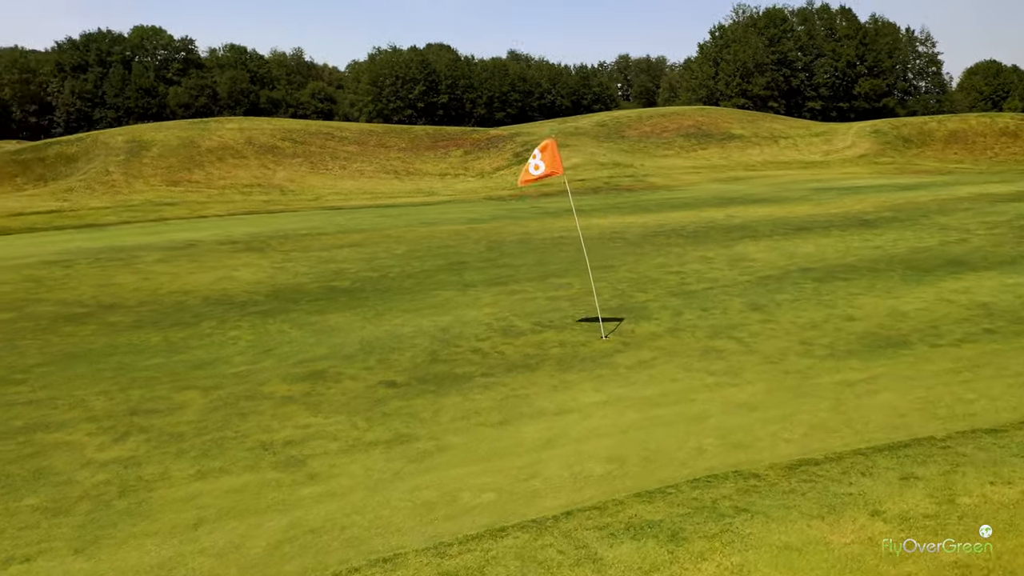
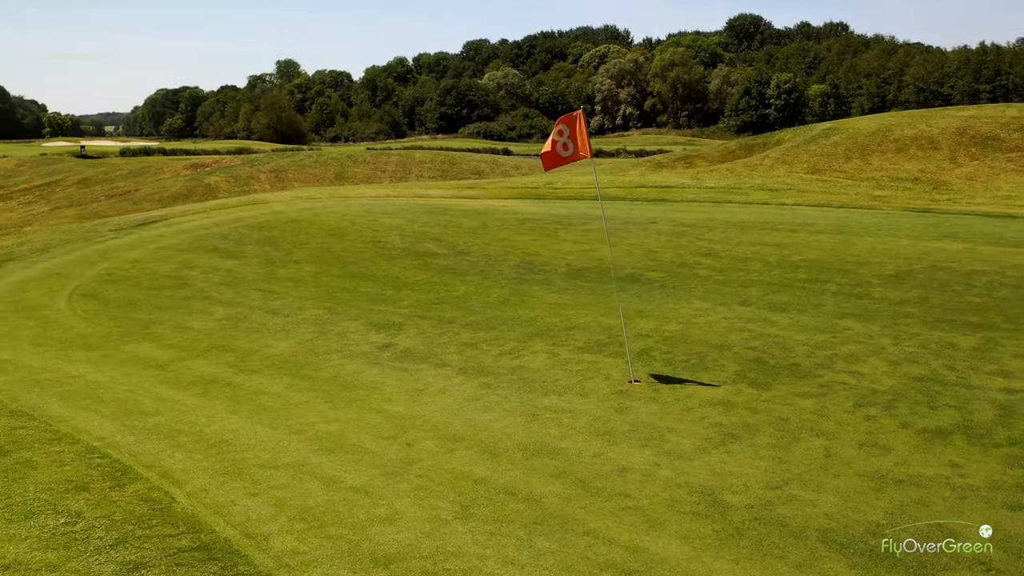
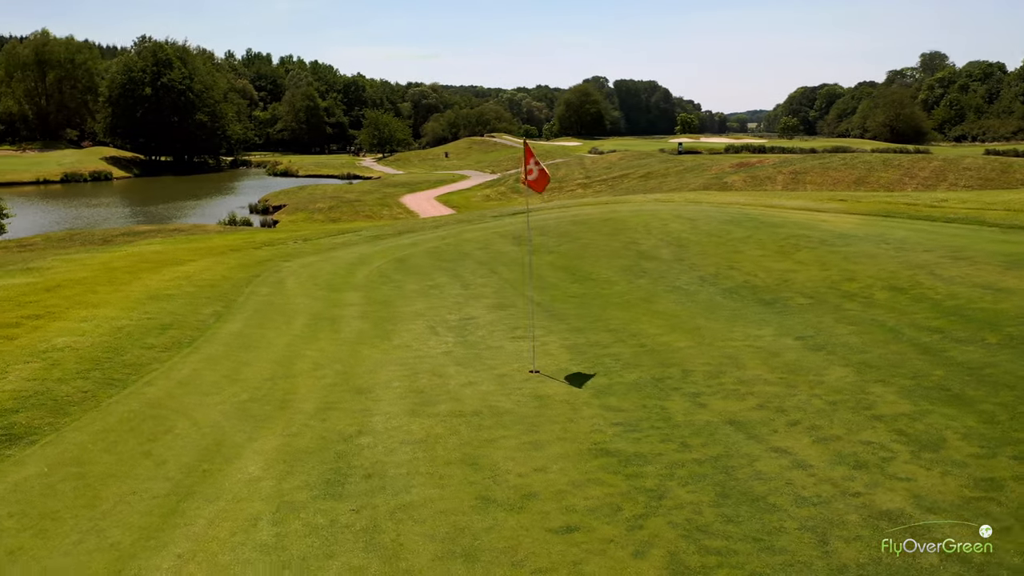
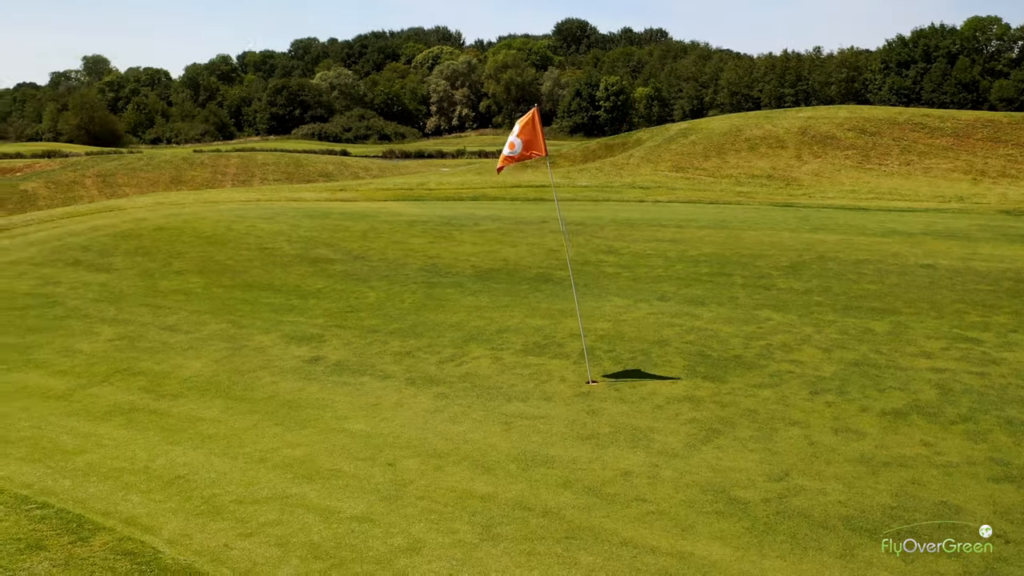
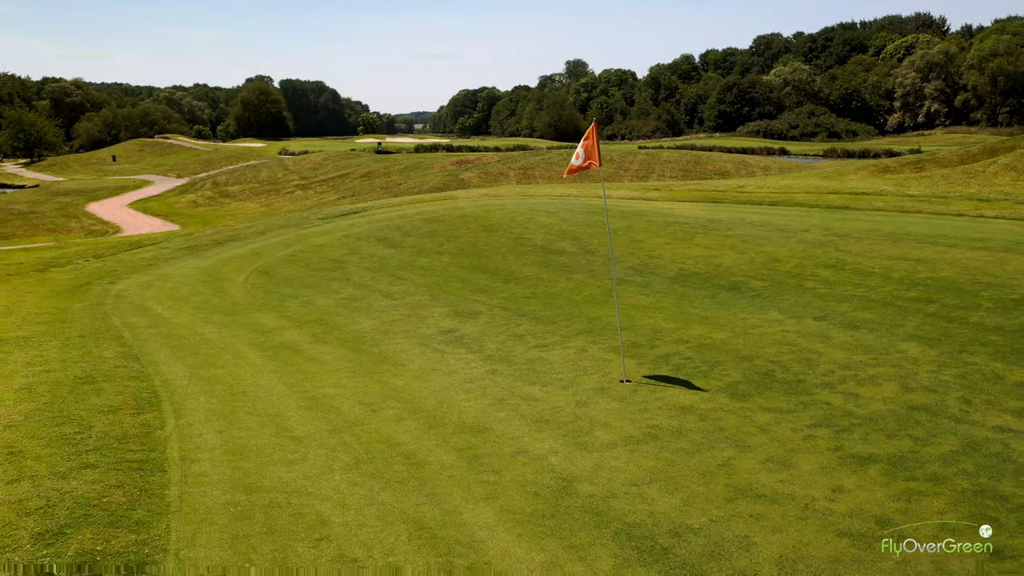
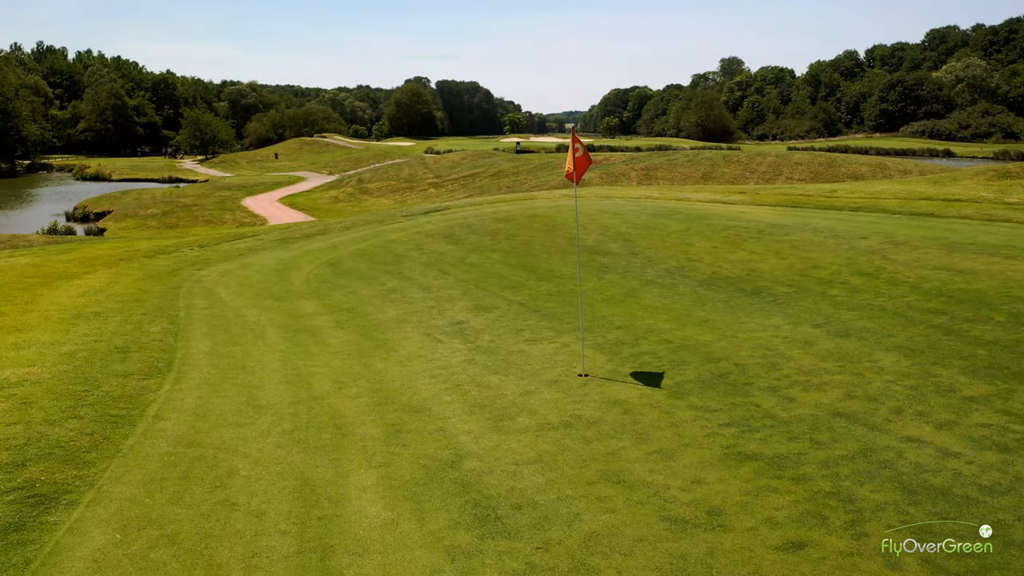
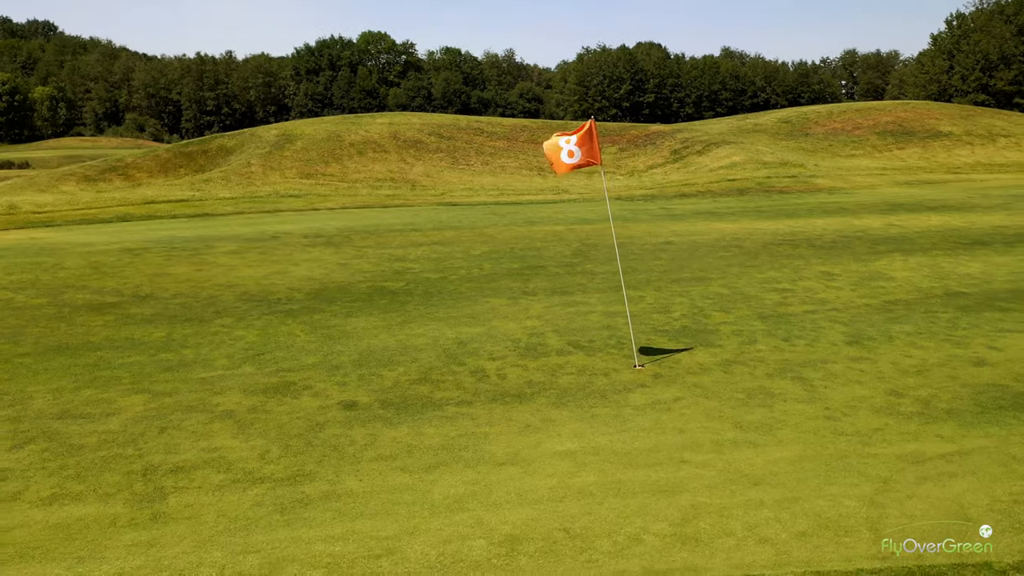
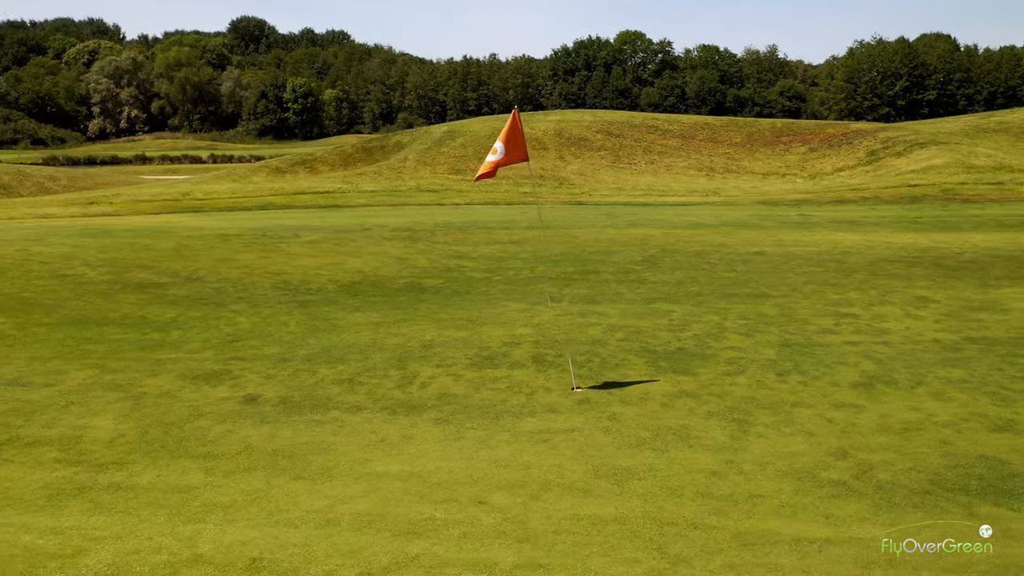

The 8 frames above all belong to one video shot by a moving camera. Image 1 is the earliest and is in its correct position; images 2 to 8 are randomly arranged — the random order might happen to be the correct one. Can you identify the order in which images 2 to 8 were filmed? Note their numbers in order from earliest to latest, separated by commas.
7, 8, 4, 2, 5, 6, 3
